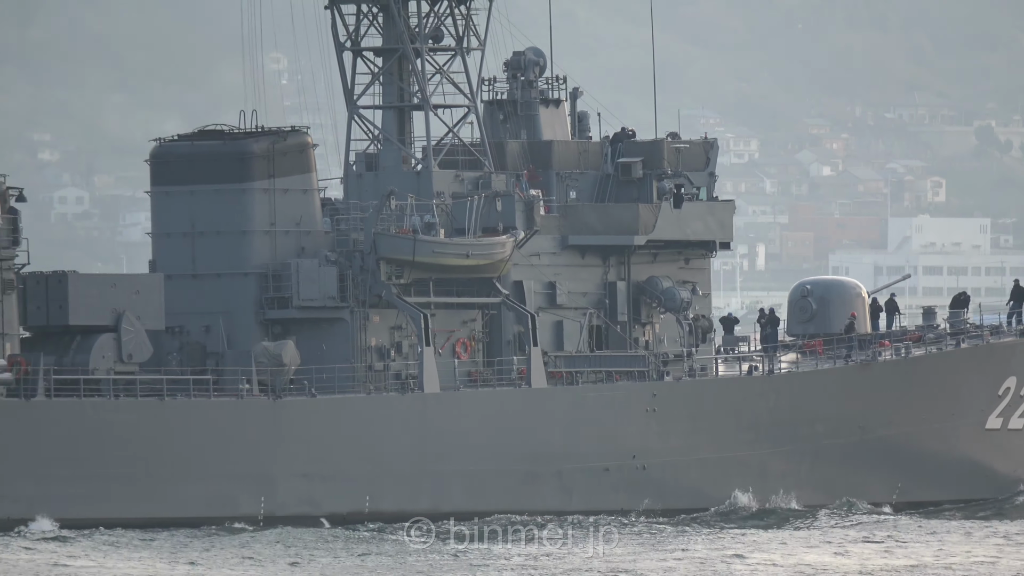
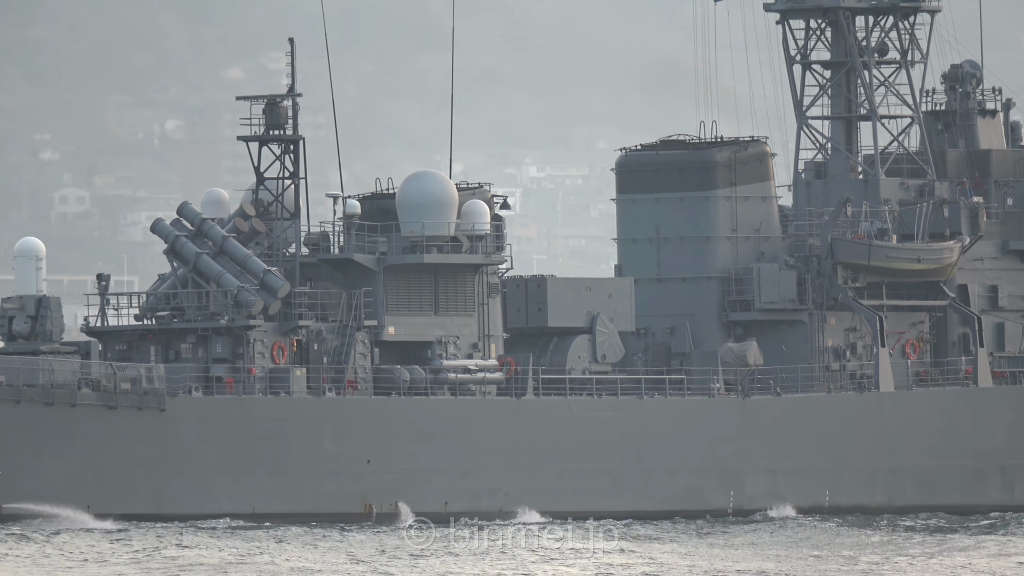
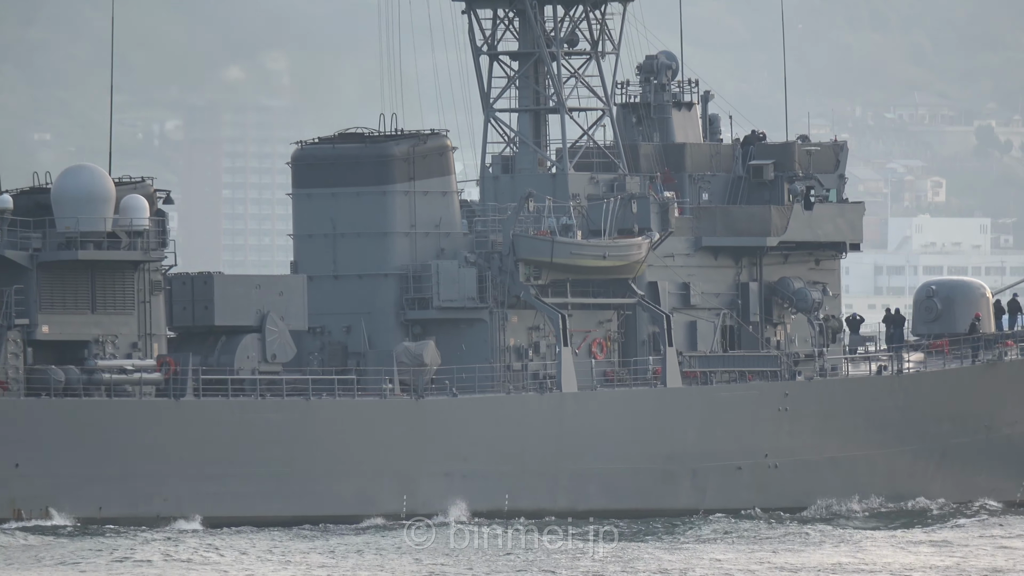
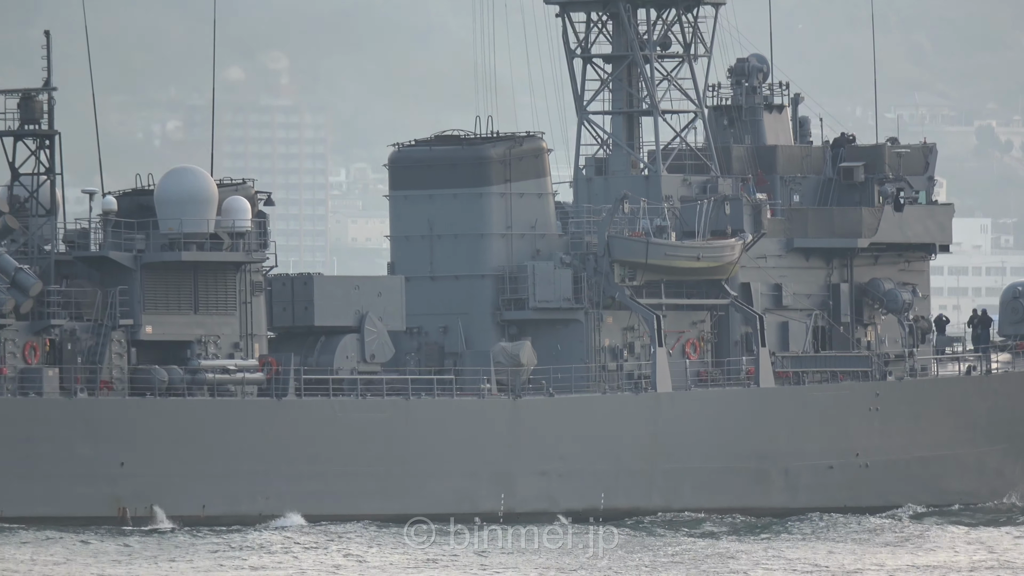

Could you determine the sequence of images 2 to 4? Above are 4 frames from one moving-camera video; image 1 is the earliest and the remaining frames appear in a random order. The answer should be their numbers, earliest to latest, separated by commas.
3, 4, 2
